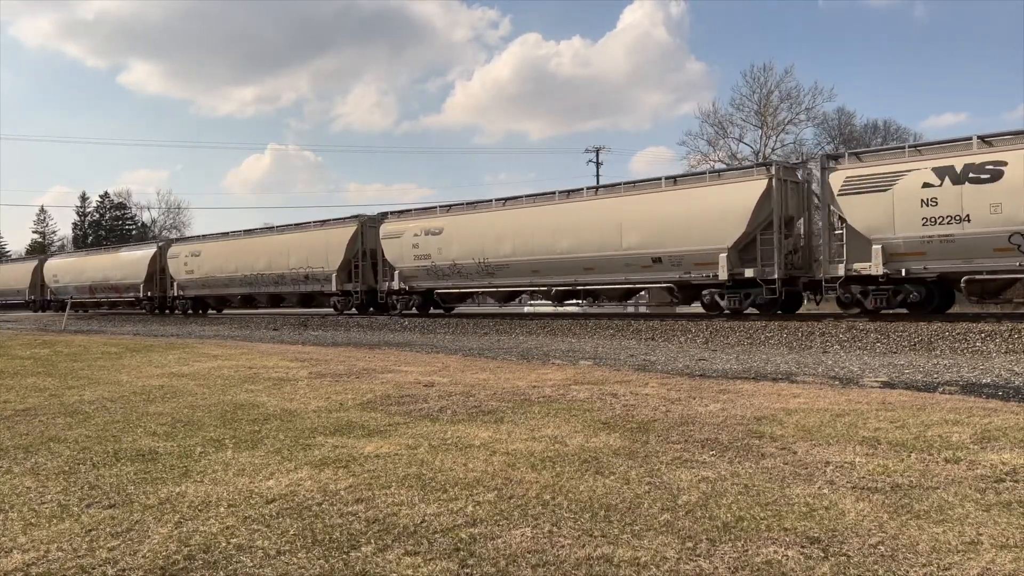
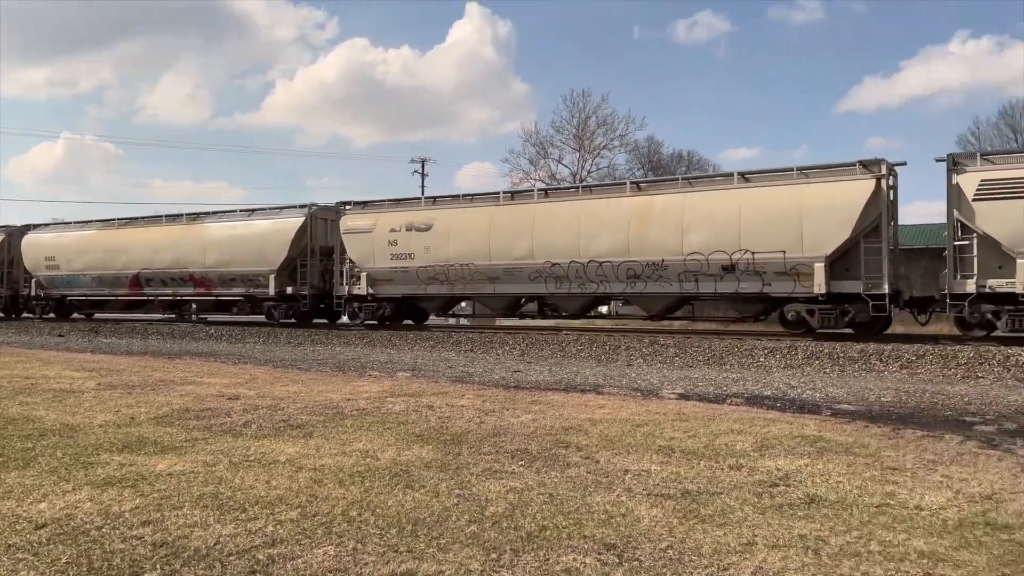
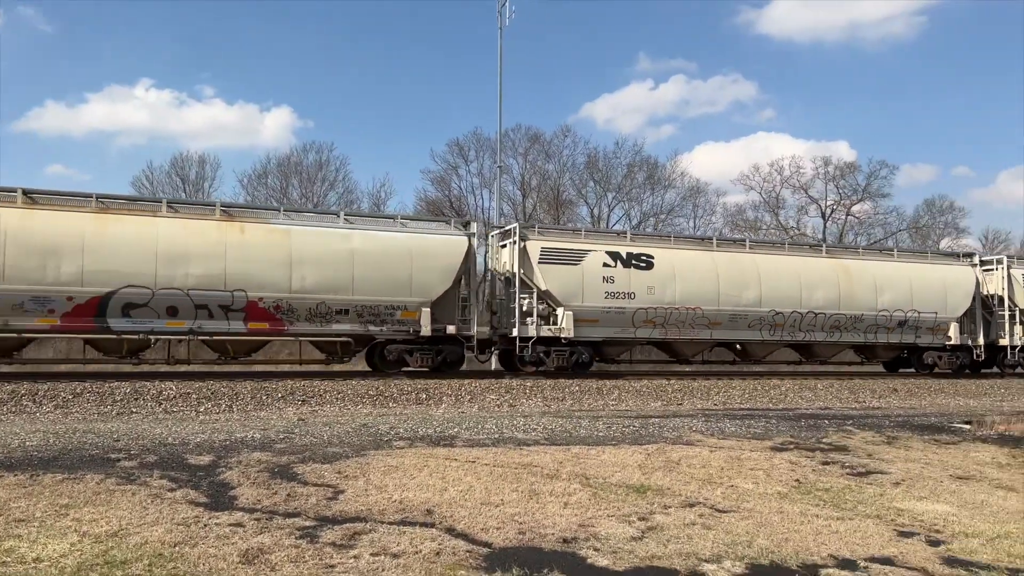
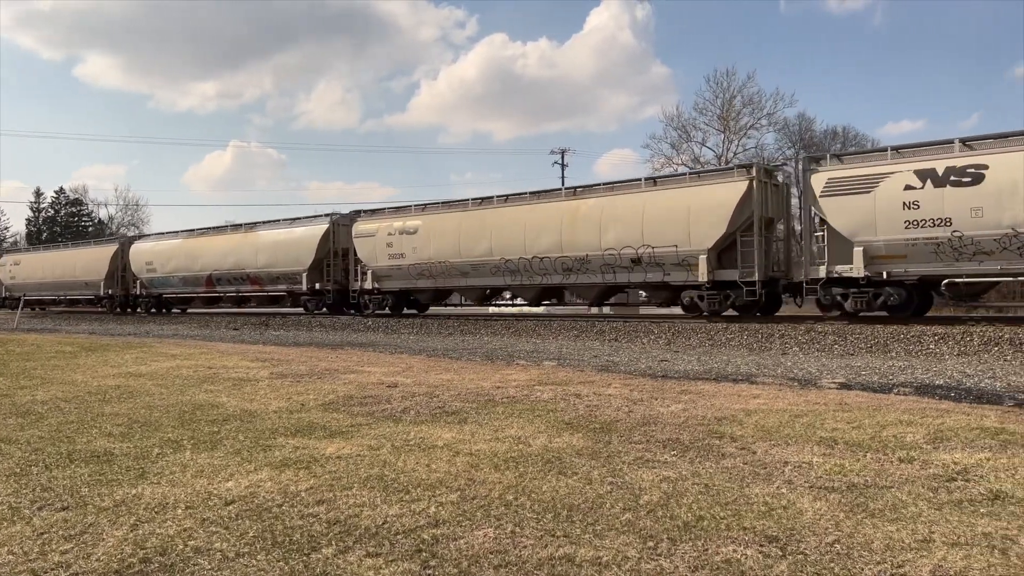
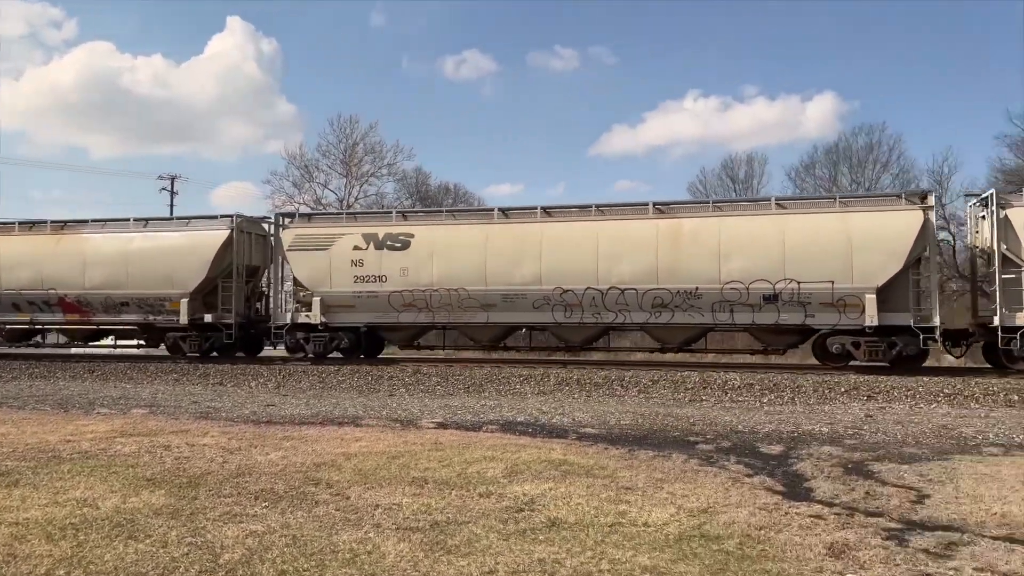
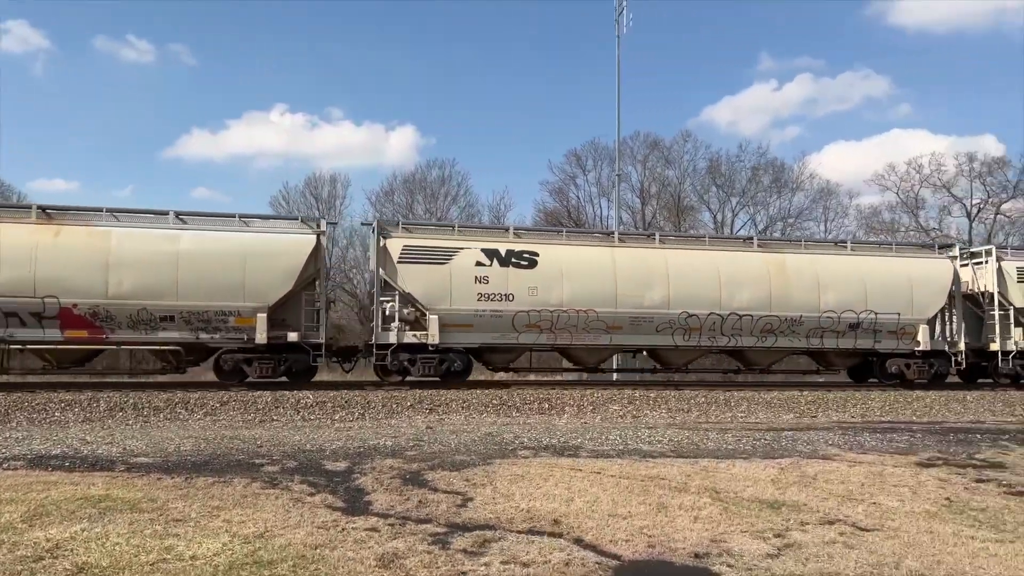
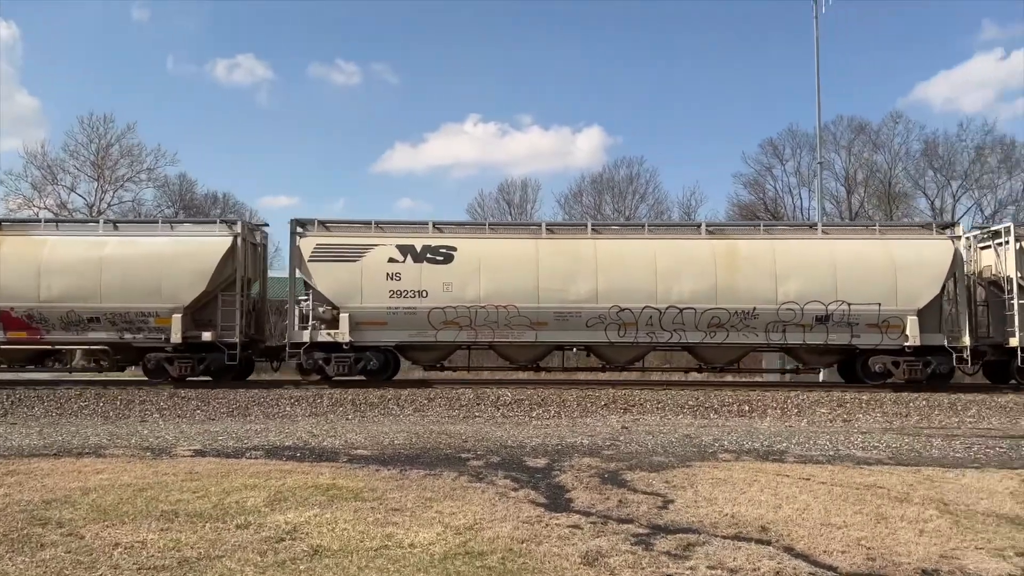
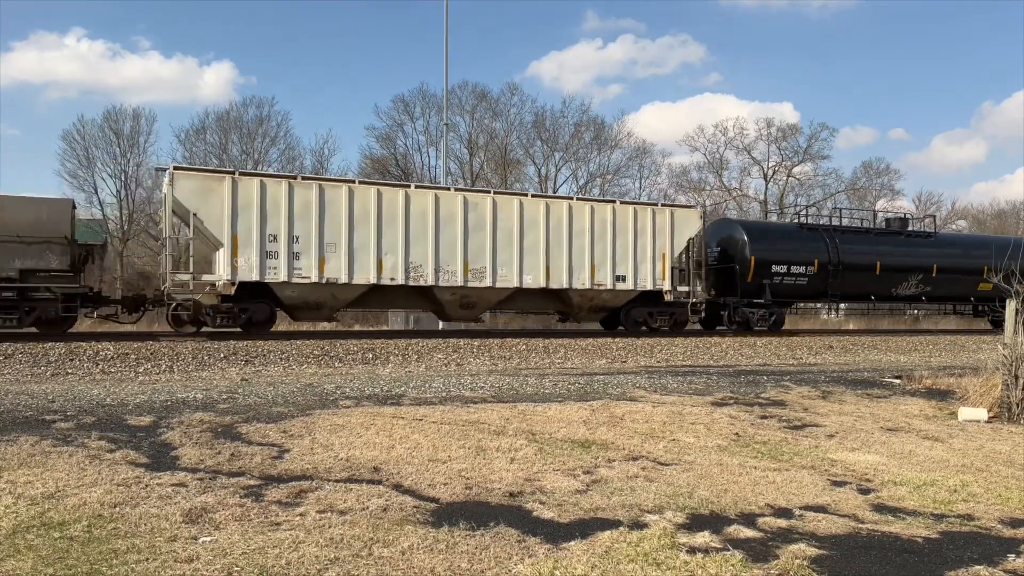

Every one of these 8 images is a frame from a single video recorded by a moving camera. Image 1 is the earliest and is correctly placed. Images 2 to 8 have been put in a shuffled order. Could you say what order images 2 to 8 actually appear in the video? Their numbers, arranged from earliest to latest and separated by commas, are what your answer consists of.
4, 2, 5, 7, 6, 3, 8
